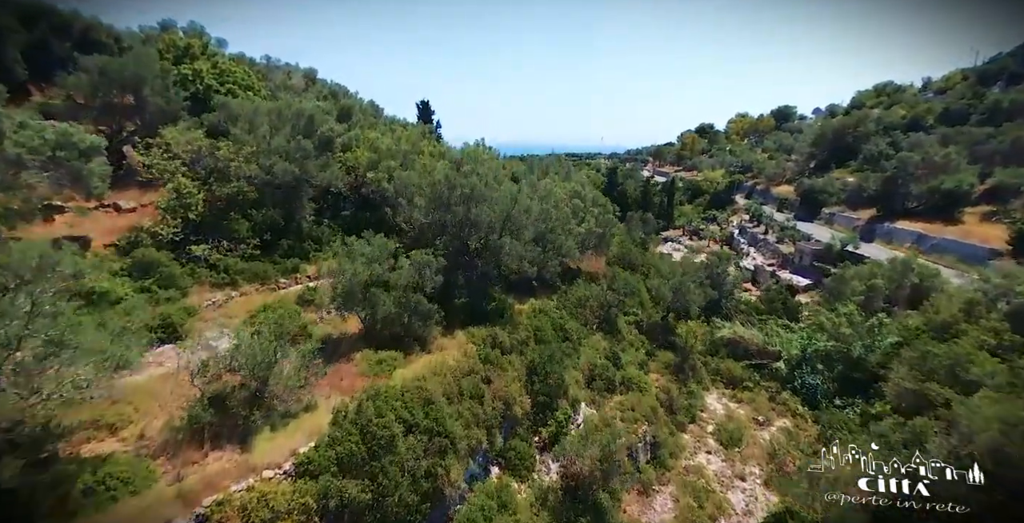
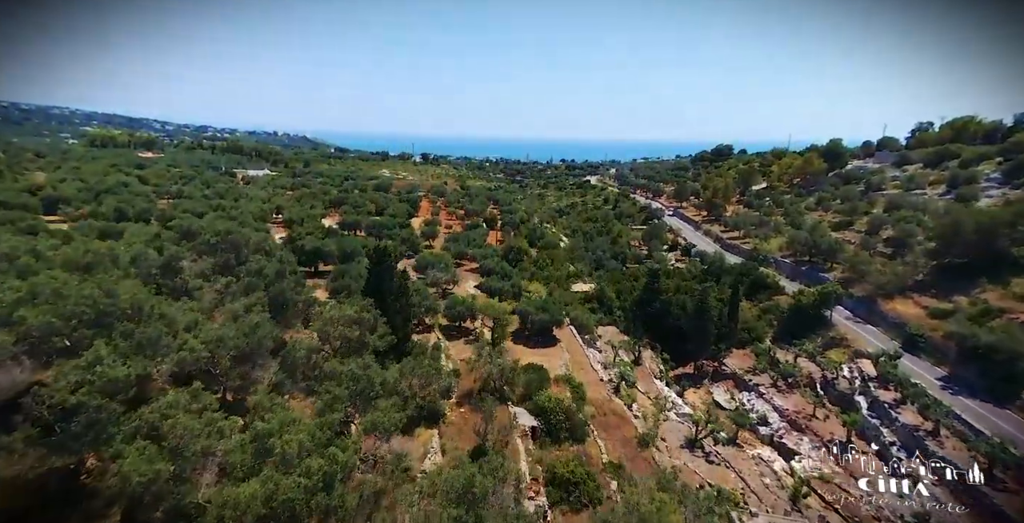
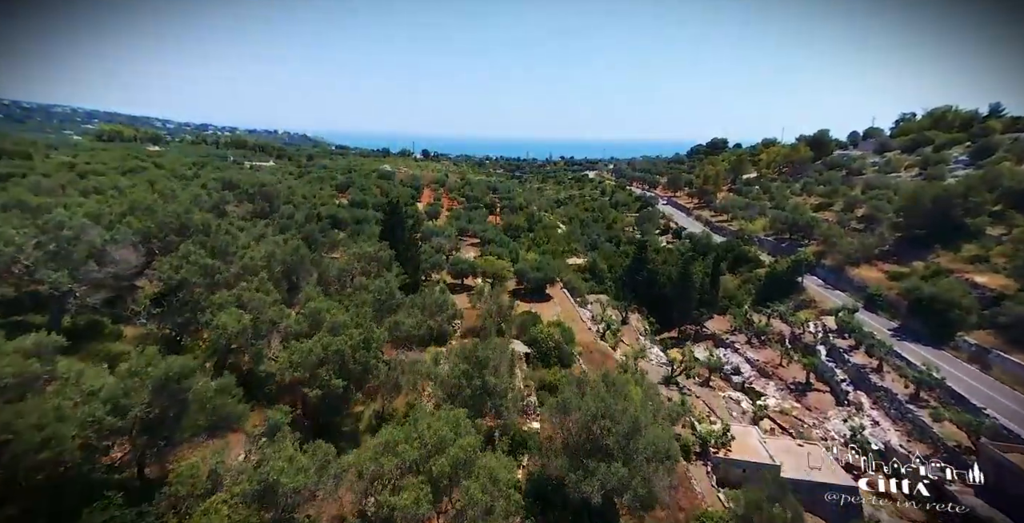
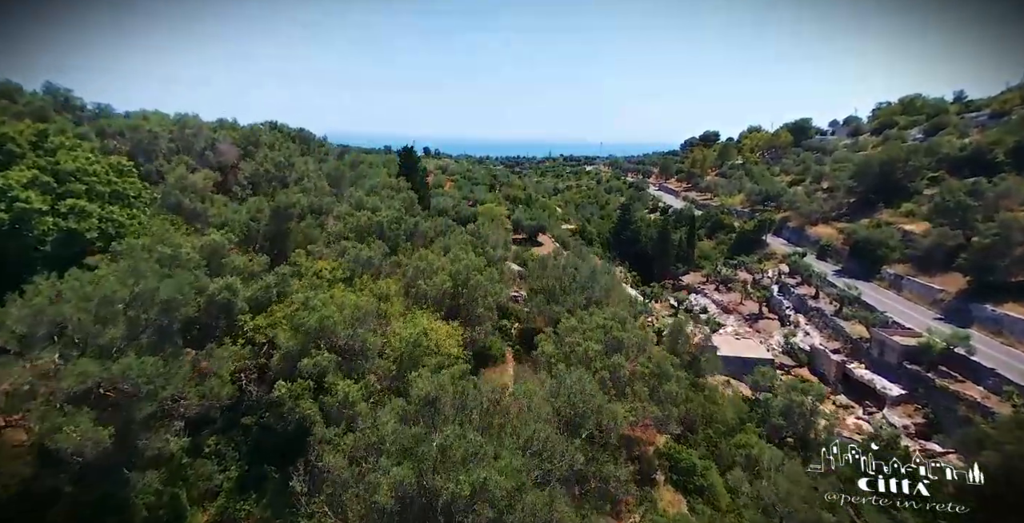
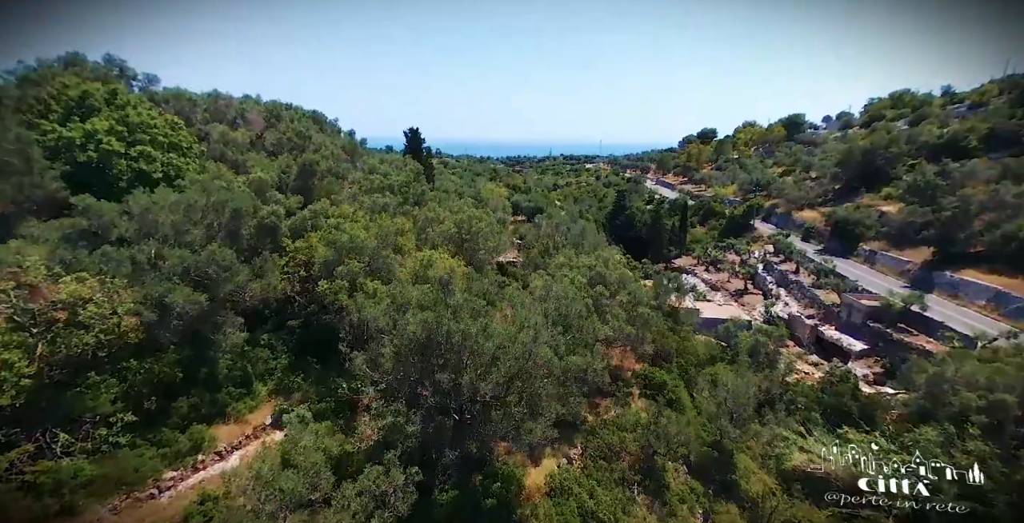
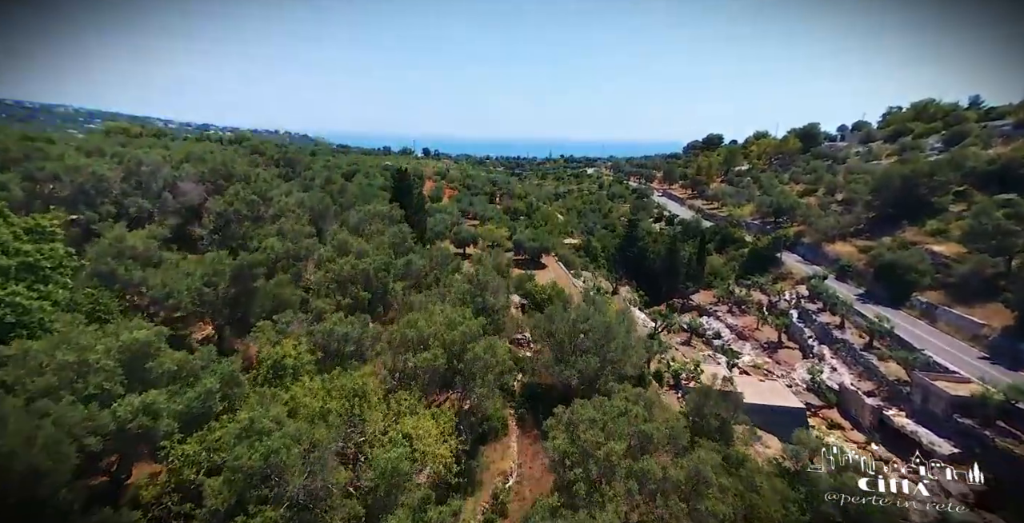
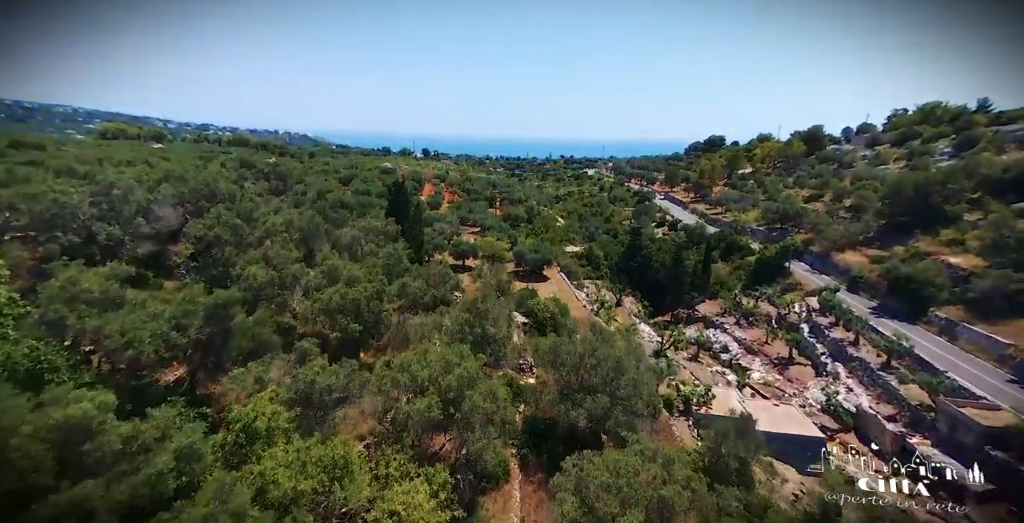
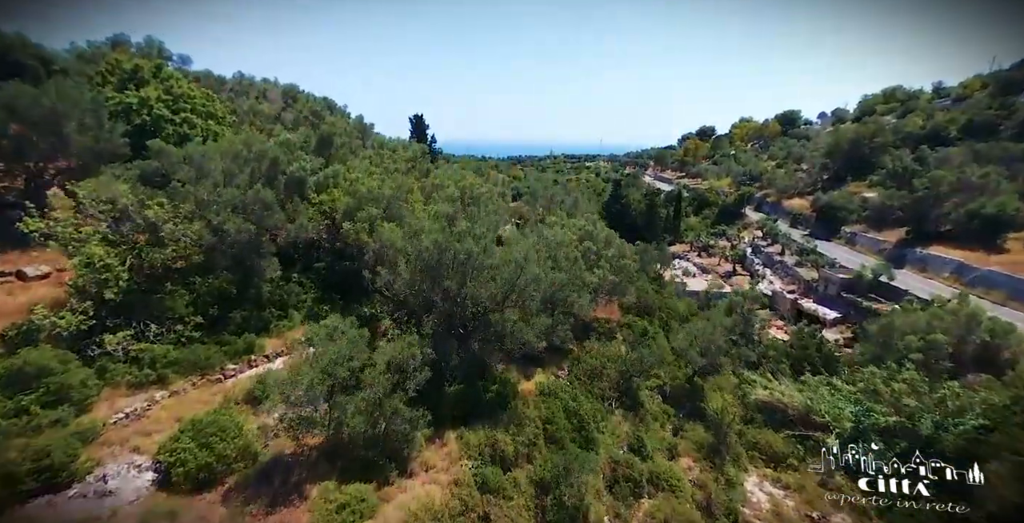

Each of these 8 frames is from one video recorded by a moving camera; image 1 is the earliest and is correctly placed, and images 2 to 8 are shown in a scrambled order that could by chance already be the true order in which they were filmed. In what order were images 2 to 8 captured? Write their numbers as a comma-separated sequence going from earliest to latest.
8, 5, 4, 6, 7, 3, 2
